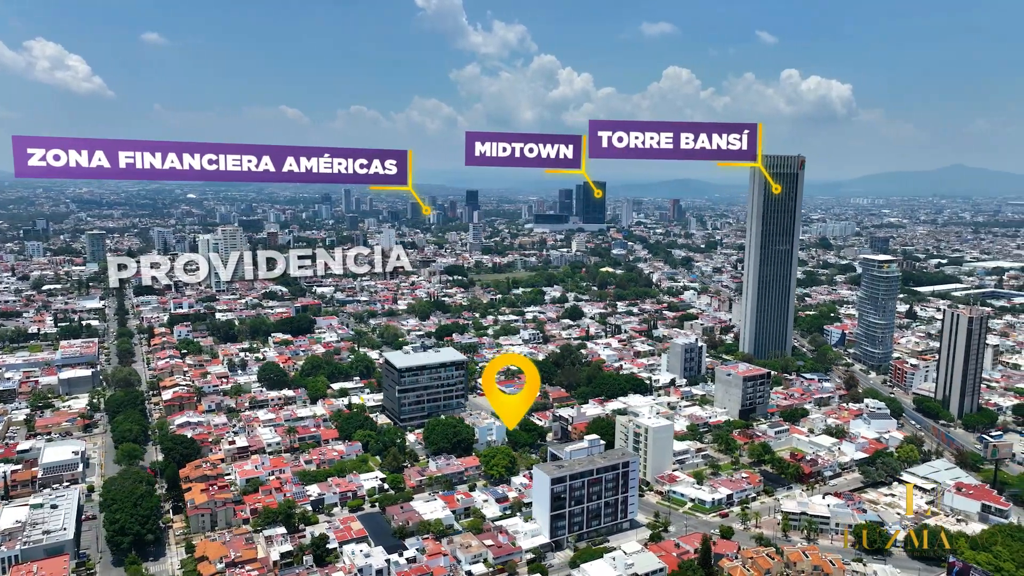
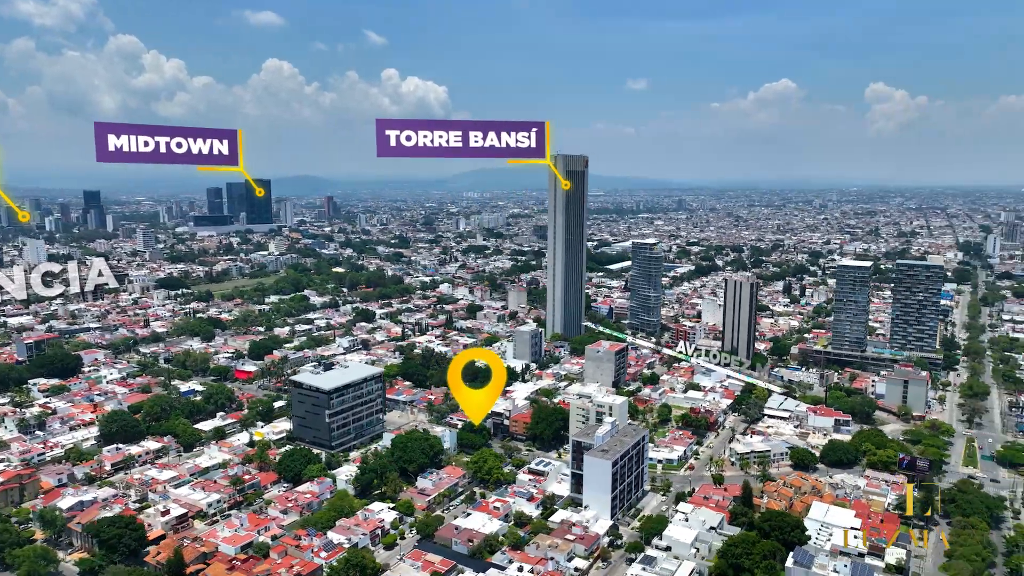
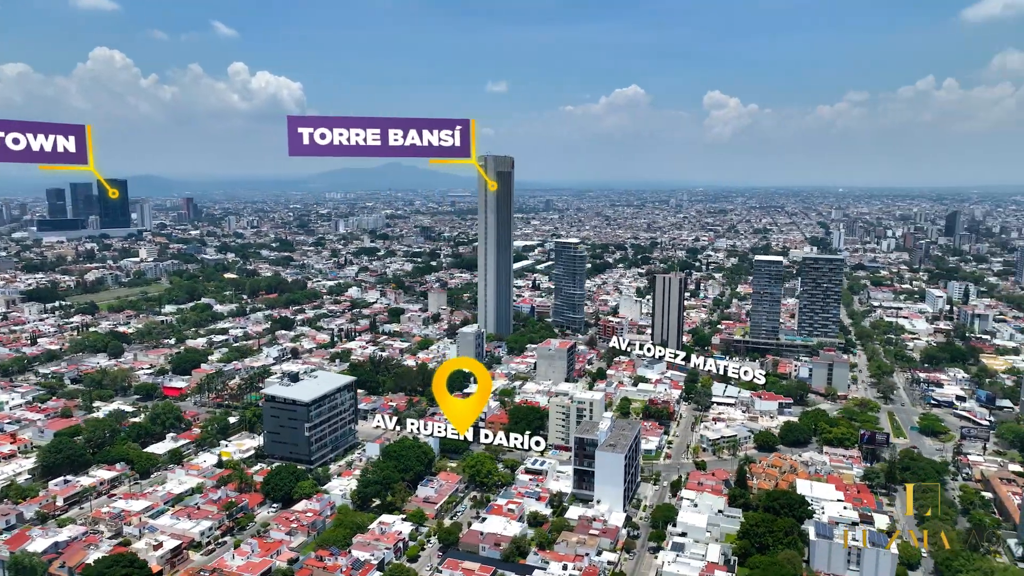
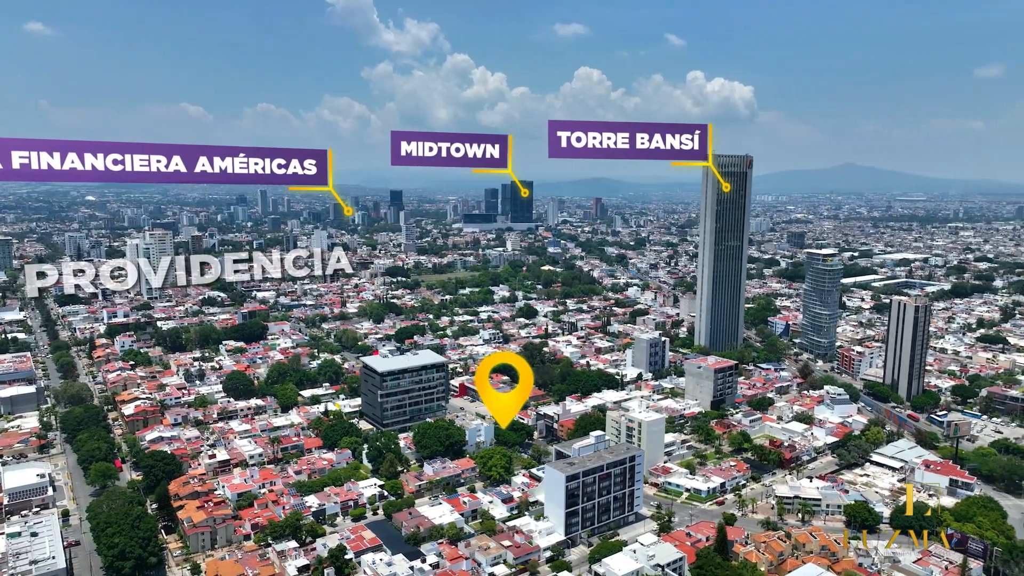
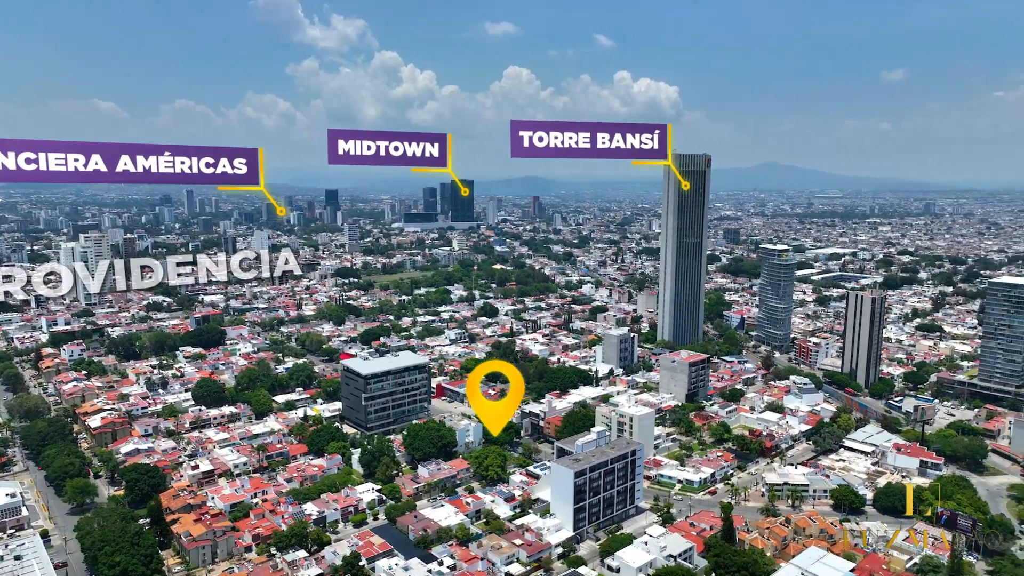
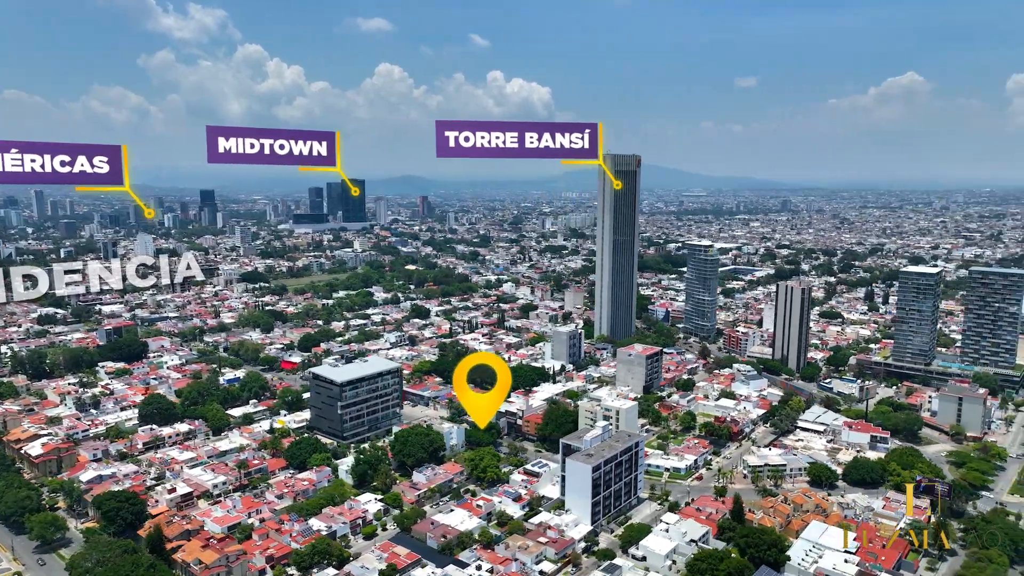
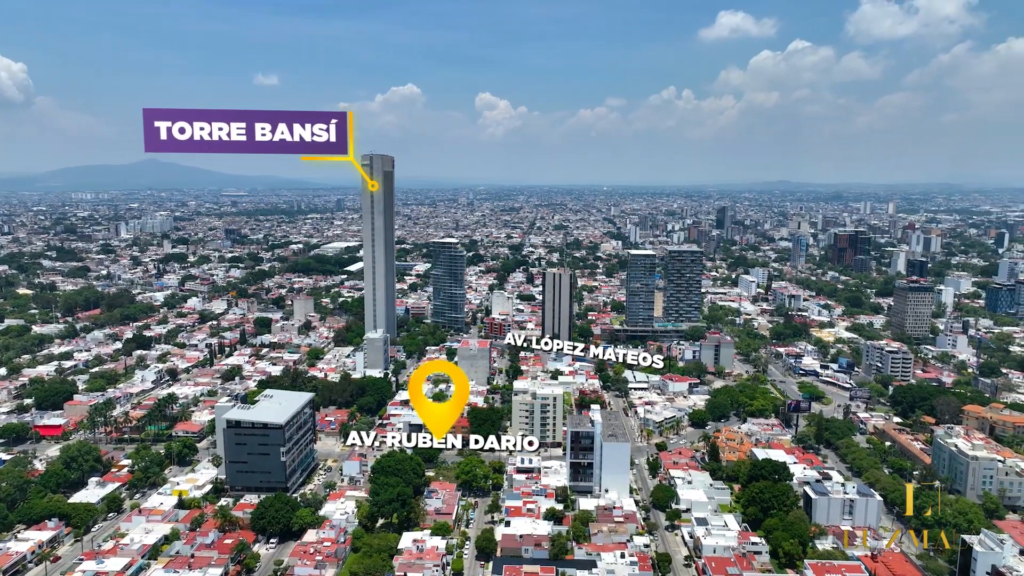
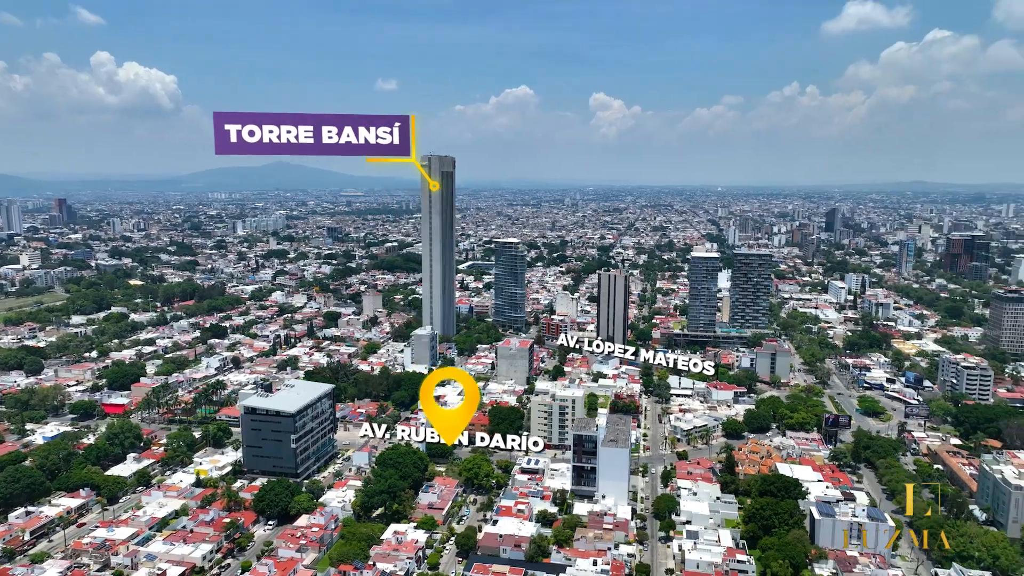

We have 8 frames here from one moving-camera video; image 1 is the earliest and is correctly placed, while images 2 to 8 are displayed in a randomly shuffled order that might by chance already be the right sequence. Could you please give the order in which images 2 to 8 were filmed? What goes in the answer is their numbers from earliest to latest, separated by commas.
4, 5, 6, 2, 3, 8, 7
